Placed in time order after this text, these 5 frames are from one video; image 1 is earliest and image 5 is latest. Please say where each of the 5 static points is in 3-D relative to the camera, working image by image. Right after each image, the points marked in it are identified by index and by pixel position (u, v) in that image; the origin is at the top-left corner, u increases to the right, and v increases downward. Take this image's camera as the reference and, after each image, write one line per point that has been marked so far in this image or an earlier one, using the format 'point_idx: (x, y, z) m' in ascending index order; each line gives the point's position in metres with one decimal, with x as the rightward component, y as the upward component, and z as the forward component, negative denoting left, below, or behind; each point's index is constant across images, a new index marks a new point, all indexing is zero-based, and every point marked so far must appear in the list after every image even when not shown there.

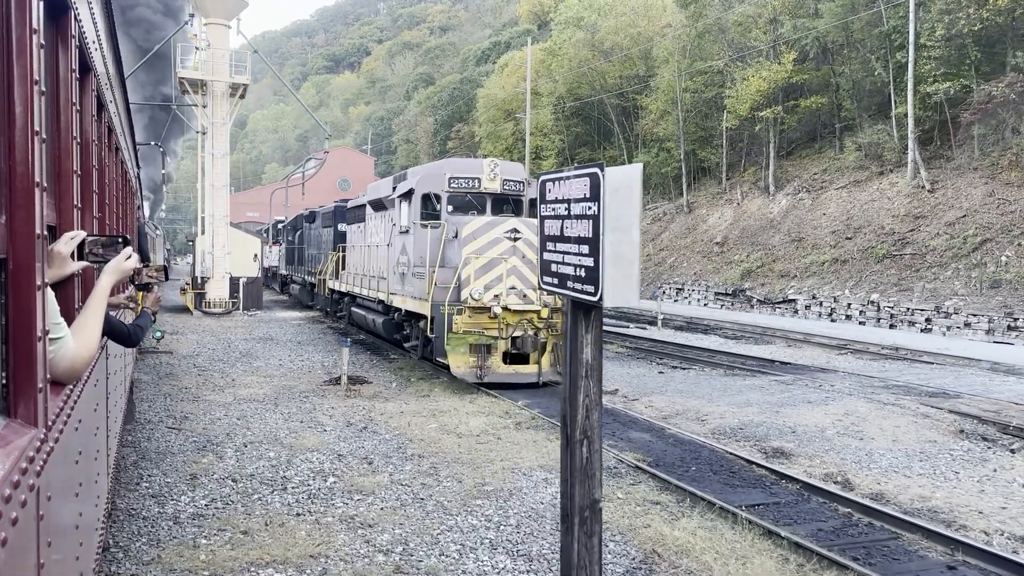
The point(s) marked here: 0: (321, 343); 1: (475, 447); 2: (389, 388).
0: (-4.7, -1.4, +17.1) m
1: (-0.4, -1.7, +7.5) m
2: (-2.0, -1.7, +11.4) m
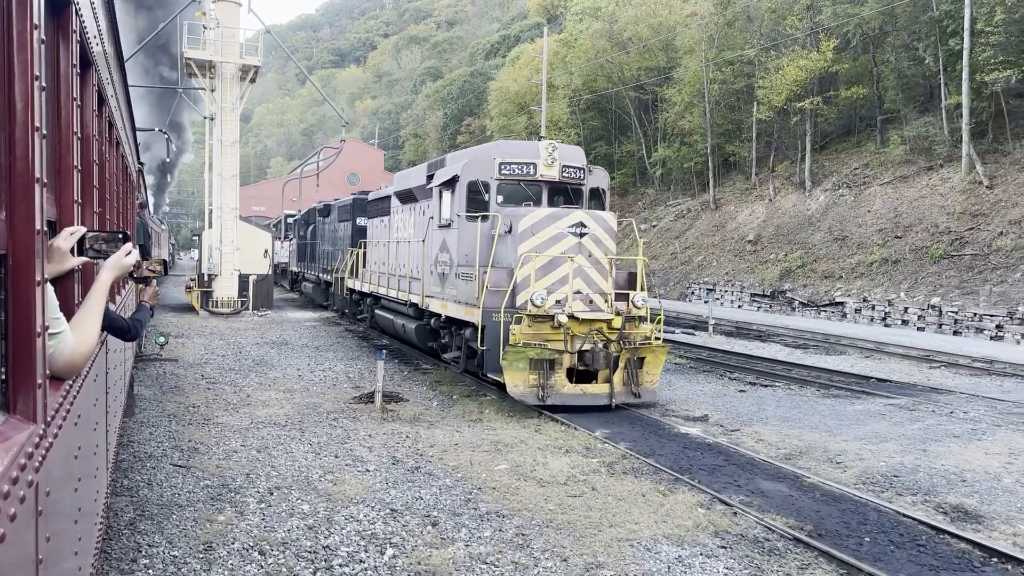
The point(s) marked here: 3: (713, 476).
0: (-3.8, -1.4, +15.4) m
1: (+0.4, -1.8, +5.8) m
2: (-1.1, -1.7, +9.8) m
3: (+1.9, -1.8, +6.5) m
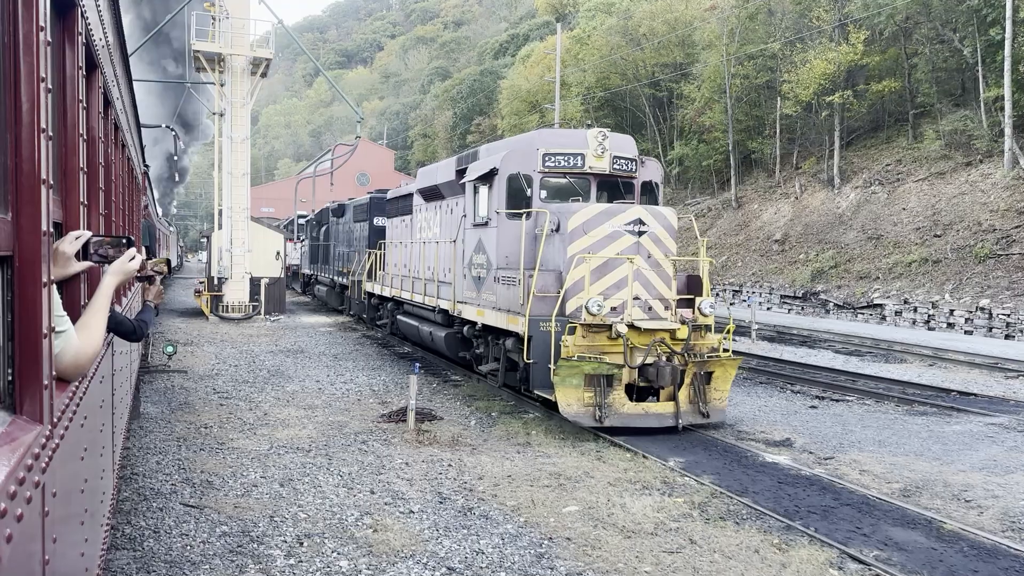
0: (-3.2, -1.4, +14.4) m
1: (+1.0, -1.9, +4.8) m
2: (-0.5, -1.8, +8.7) m
3: (+2.5, -1.8, +5.4) m
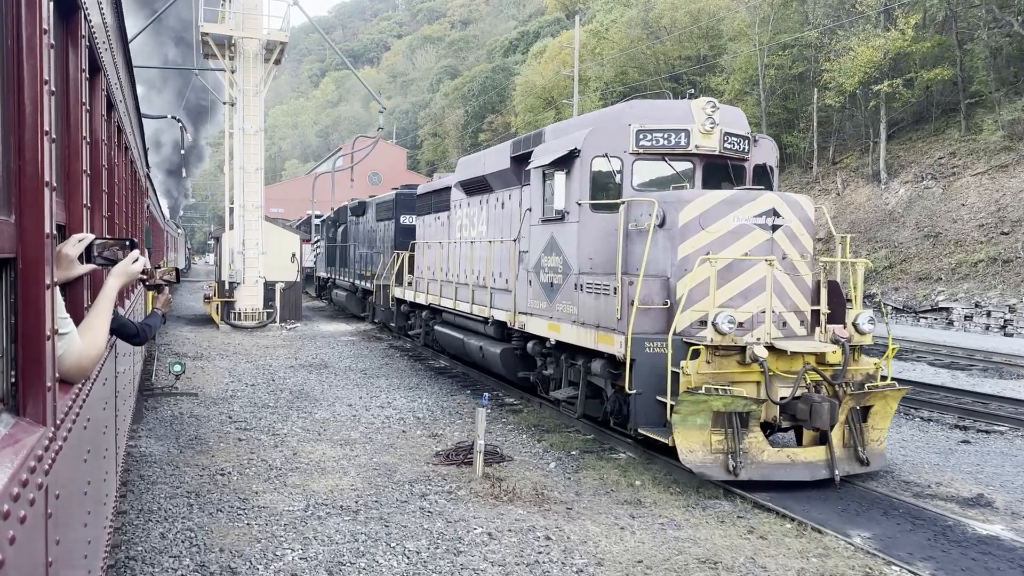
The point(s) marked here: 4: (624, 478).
0: (-2.2, -1.6, +12.6) m
1: (+1.9, -2.0, +3.0) m
2: (+0.4, -1.9, +6.9) m
3: (+3.4, -1.9, +3.6) m
4: (+1.1, -1.8, +6.8) m
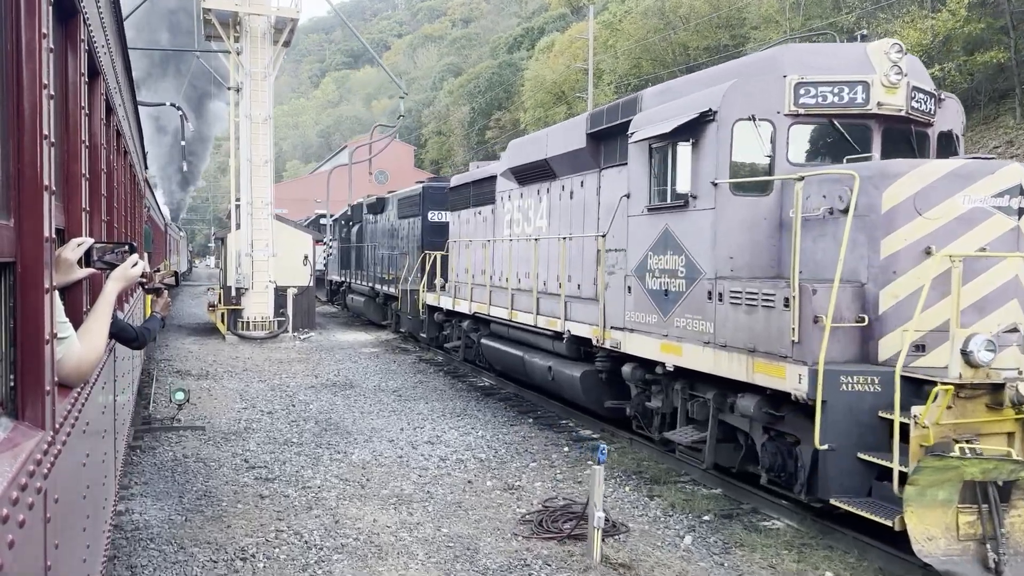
0: (-1.2, -1.7, +10.7) m
1: (+2.9, -2.0, +1.0) m
2: (+1.4, -2.0, +5.0) m
3: (+4.3, -2.0, +1.7) m
4: (+2.0, -1.9, +4.8) m
